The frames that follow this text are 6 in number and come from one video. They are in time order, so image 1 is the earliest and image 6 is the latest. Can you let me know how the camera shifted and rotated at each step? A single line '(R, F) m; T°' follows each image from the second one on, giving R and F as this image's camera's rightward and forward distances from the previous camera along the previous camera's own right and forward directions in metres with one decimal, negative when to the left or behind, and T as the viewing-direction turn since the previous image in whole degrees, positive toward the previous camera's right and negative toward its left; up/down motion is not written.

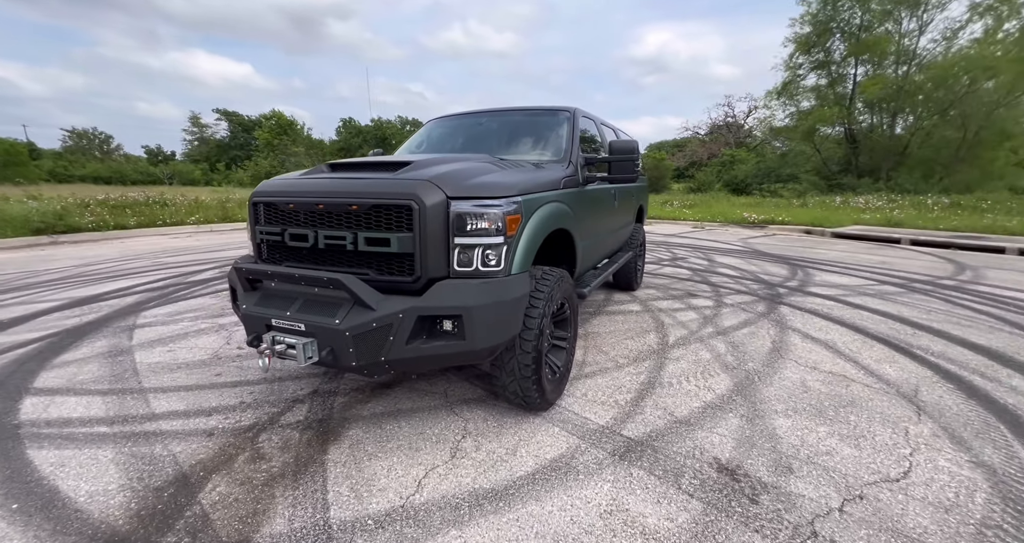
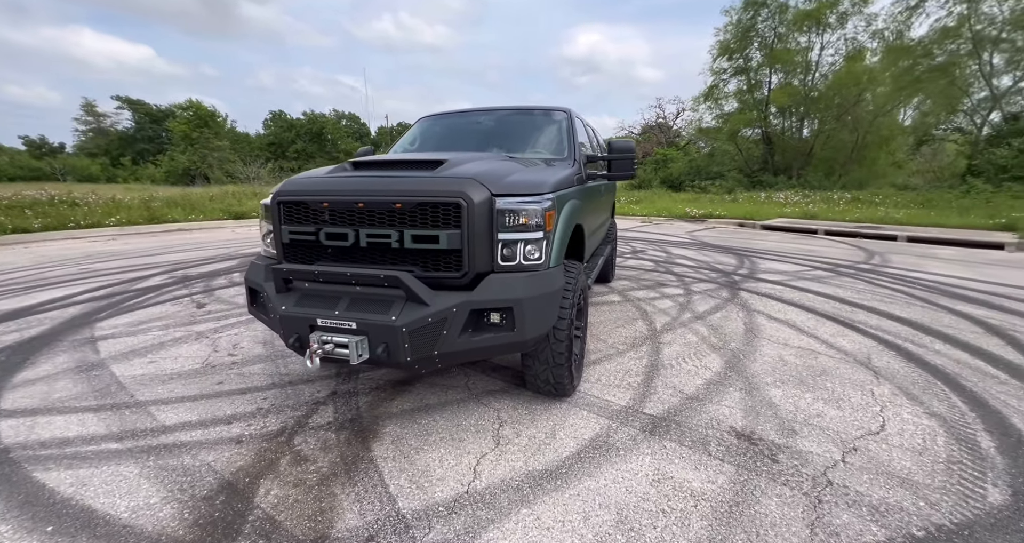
(-0.5, -0.1) m; +8°
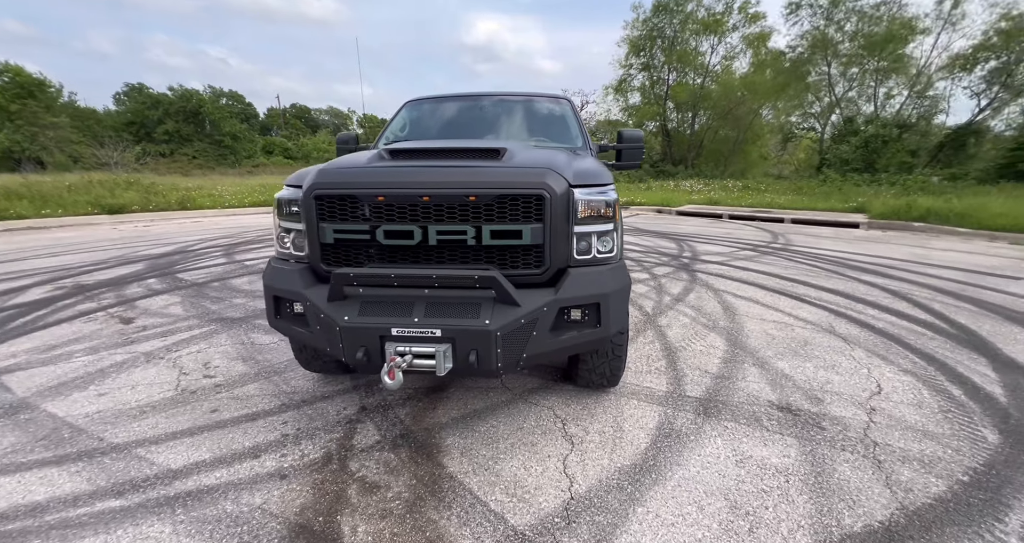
(-0.8, +0.2) m; +12°
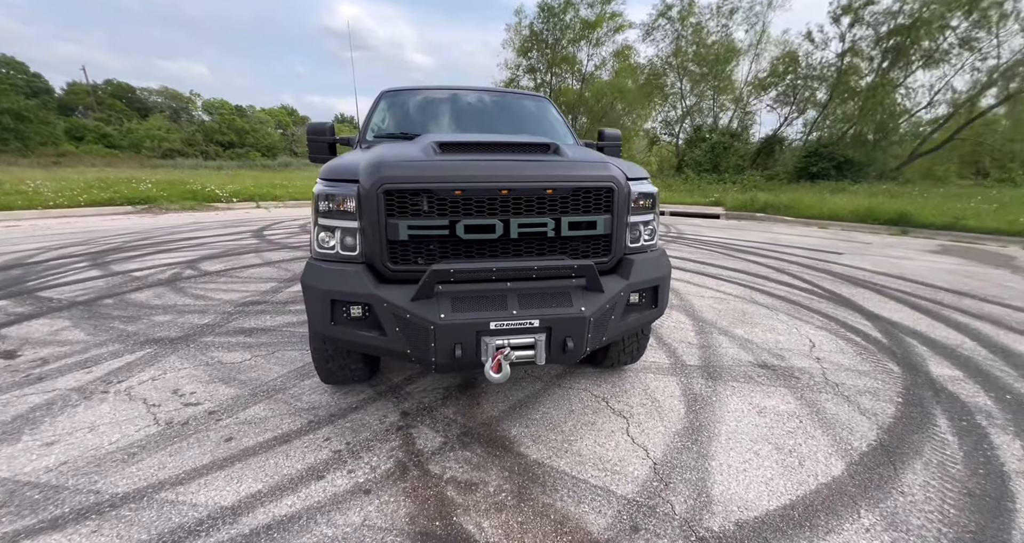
(-0.9, +0.1) m; +15°
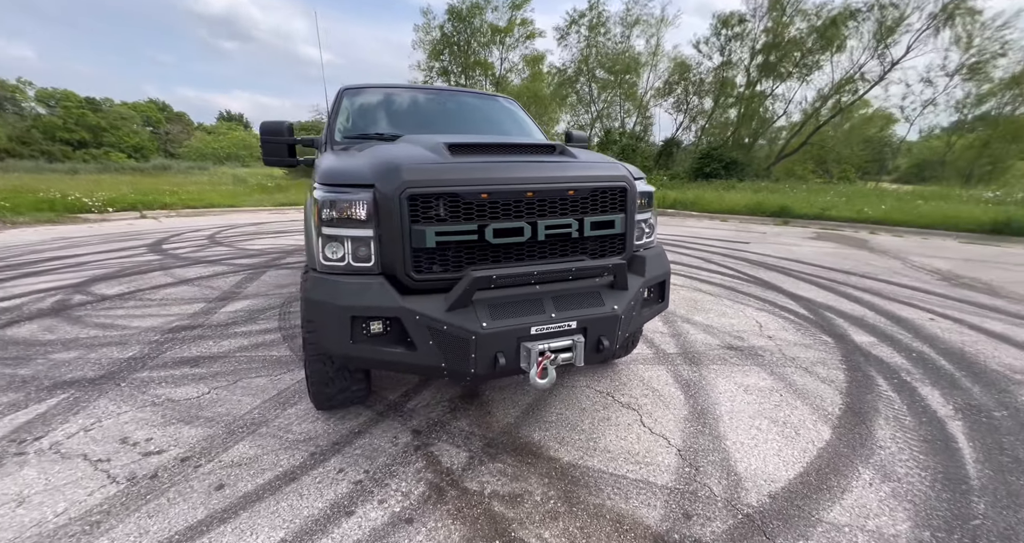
(-0.5, +0.1) m; +11°
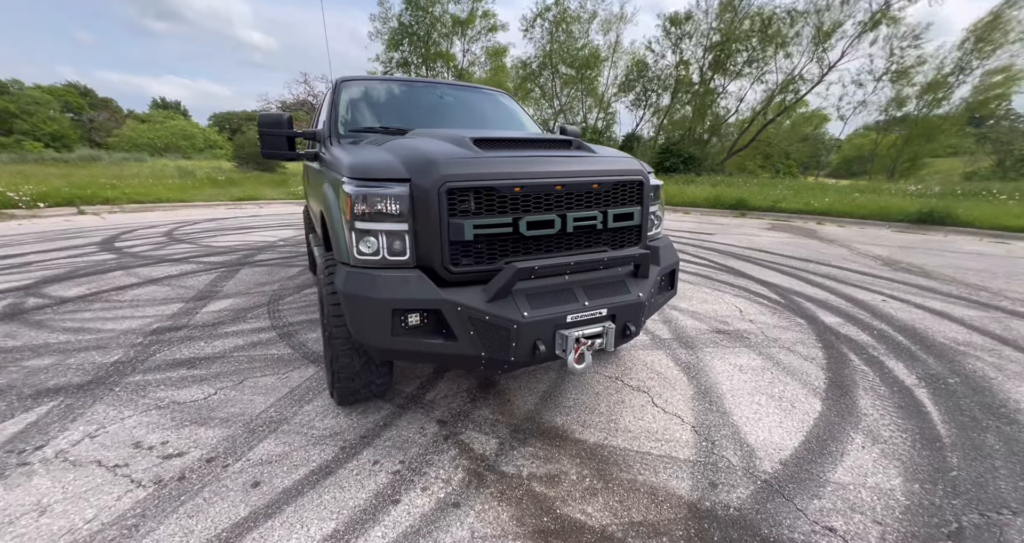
(-0.3, -0.1) m; +5°
